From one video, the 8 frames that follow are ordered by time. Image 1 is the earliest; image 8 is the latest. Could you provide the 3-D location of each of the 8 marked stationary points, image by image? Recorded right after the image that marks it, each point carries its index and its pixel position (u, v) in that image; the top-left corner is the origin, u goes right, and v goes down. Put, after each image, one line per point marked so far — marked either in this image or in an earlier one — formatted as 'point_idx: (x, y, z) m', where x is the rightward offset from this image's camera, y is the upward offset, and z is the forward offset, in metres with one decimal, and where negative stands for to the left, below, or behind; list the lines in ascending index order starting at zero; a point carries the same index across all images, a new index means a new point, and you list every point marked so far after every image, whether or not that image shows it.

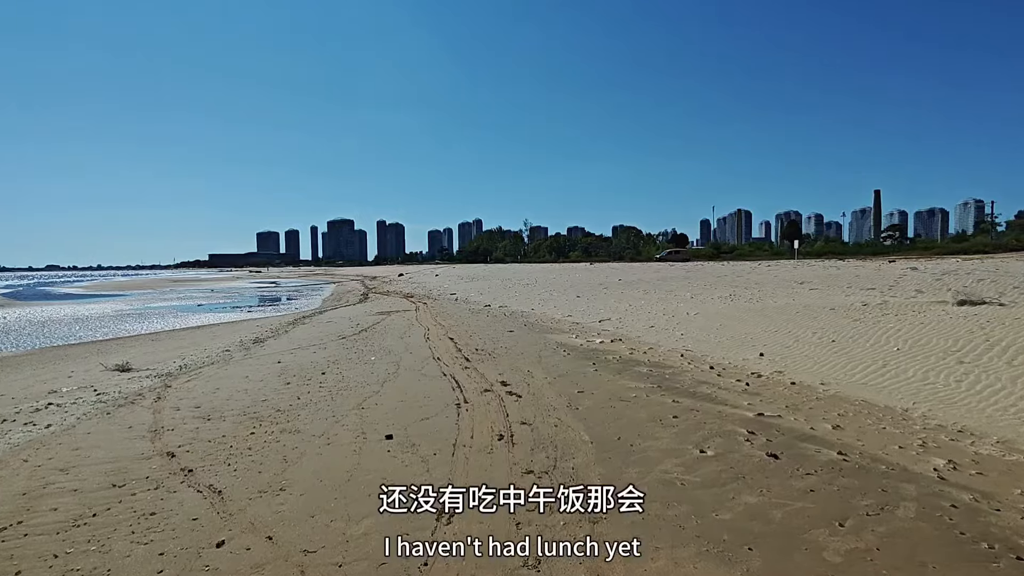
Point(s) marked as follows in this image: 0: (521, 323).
0: (+0.3, -1.1, +16.4) m
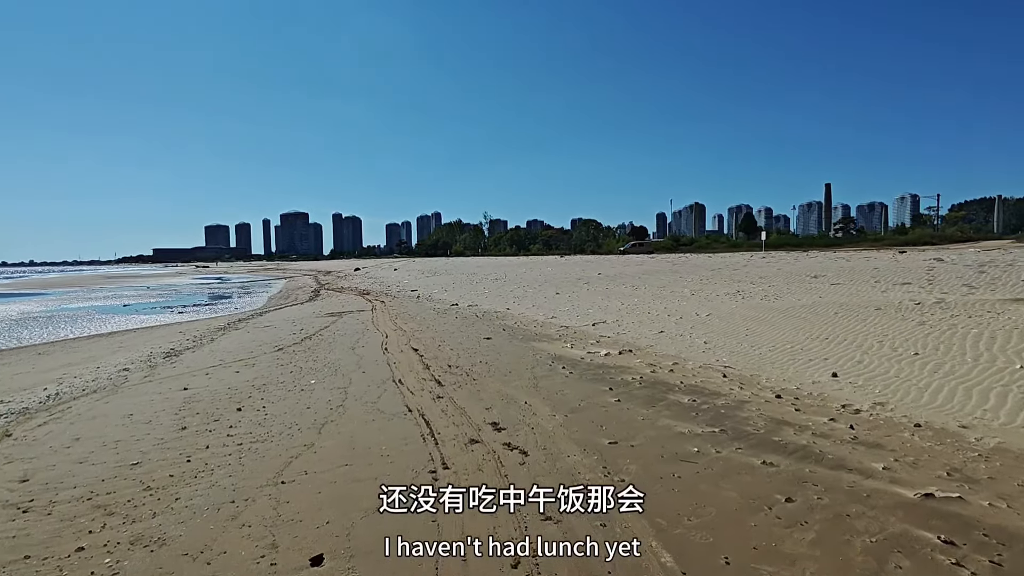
0: (-0.3, -1.1, +13.7) m
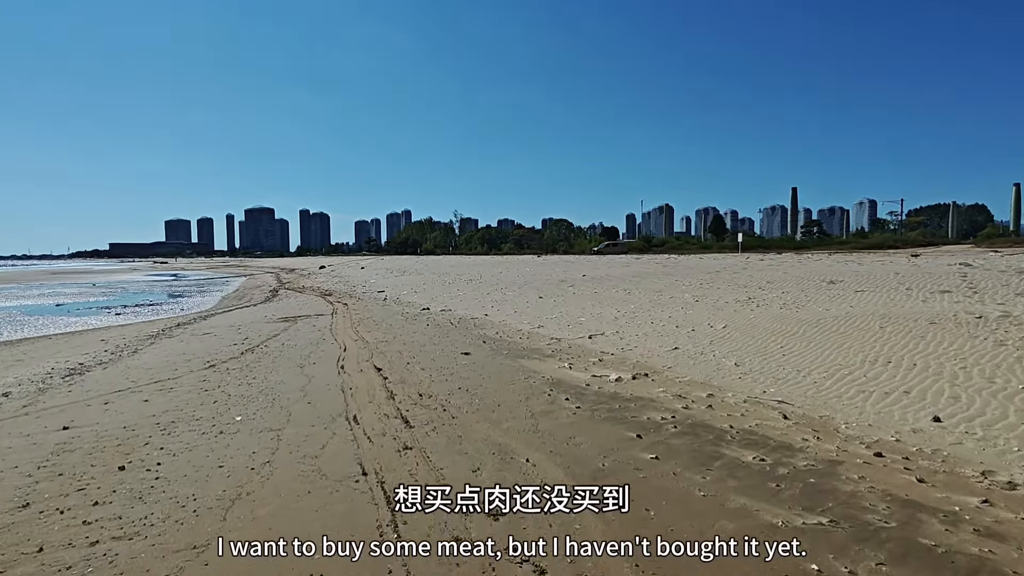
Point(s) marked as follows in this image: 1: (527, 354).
0: (-0.7, -1.2, +11.6) m
1: (+0.3, -1.2, +10.2) m
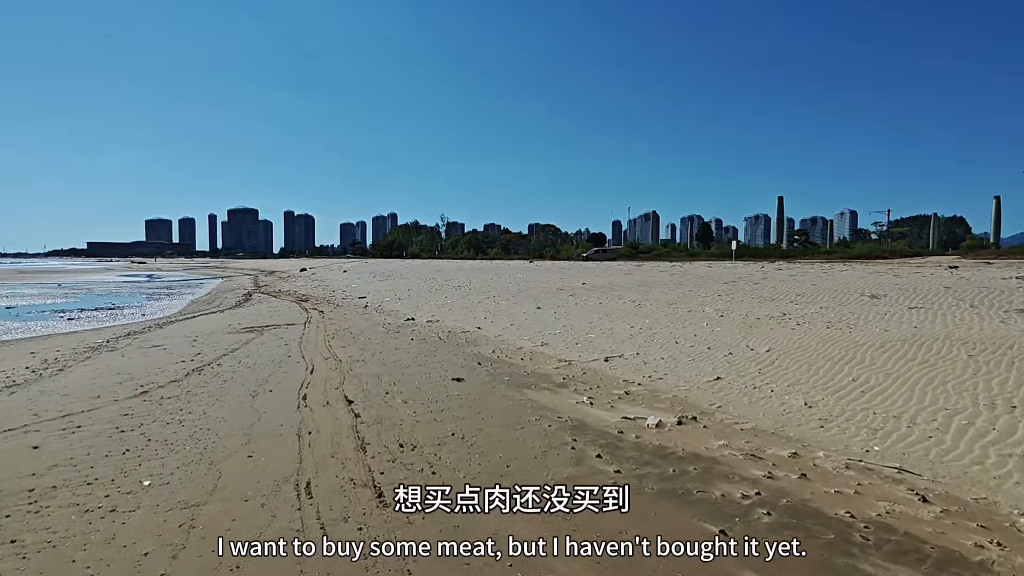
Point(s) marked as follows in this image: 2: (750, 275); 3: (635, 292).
0: (-0.7, -1.4, +9.7) m
1: (+0.3, -1.4, +8.3) m
2: (+7.6, +0.4, +17.5) m
3: (+3.8, -0.1, +17.2) m
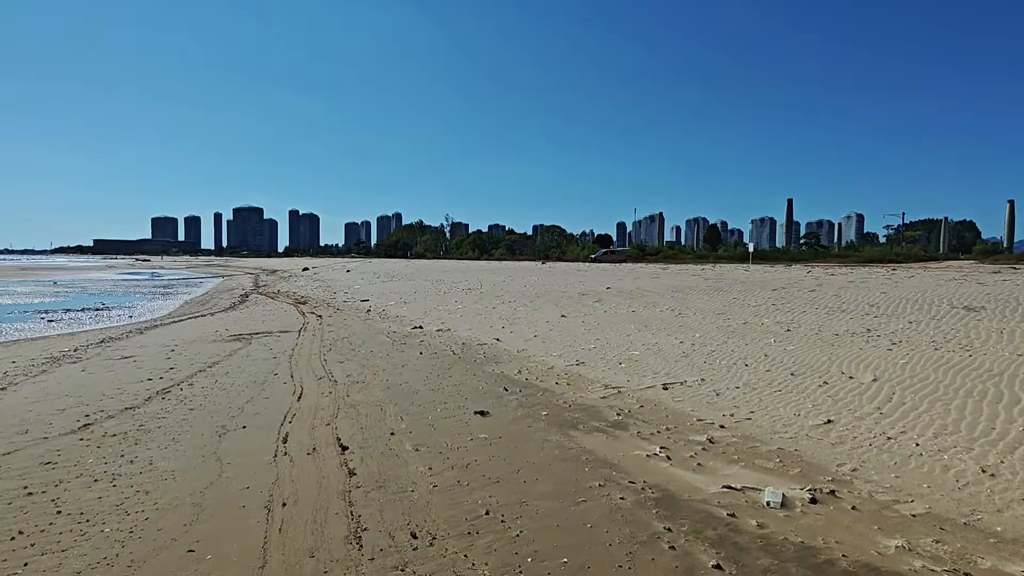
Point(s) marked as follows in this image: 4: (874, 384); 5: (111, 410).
0: (-0.2, -1.5, +7.8) m
1: (+0.8, -1.6, +6.4) m
2: (+8.1, +0.2, +15.5) m
3: (+4.4, -0.3, +15.3) m
4: (+4.6, -1.2, +7.0) m
5: (-5.5, -1.7, +7.6) m
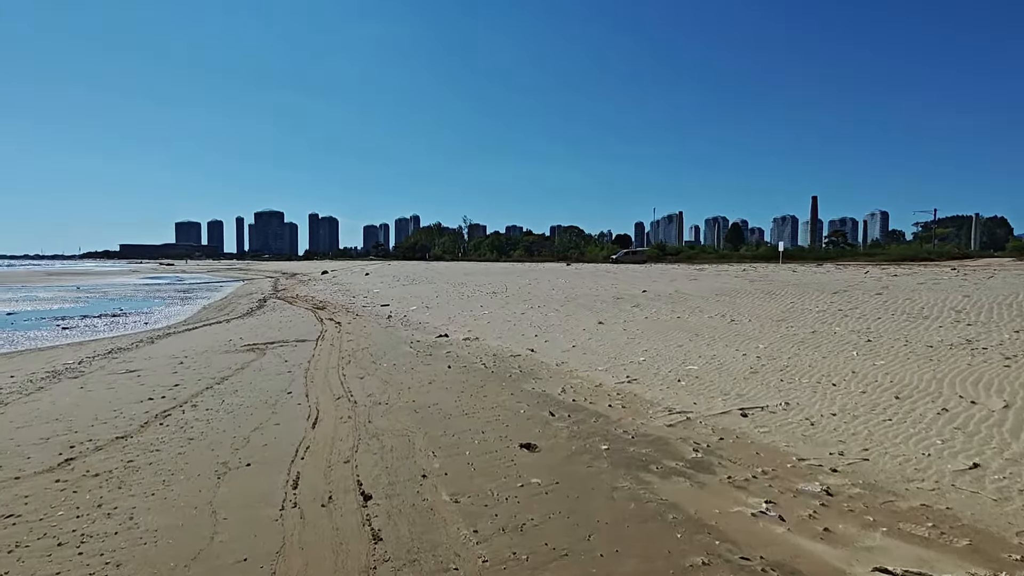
0: (+0.4, -1.6, +6.7) m
1: (+1.4, -1.7, +5.3) m
2: (+8.9, +0.2, +14.1) m
3: (+5.2, -0.4, +14.0) m
4: (+5.2, -1.3, +5.7) m
5: (-4.9, -1.8, +6.6) m
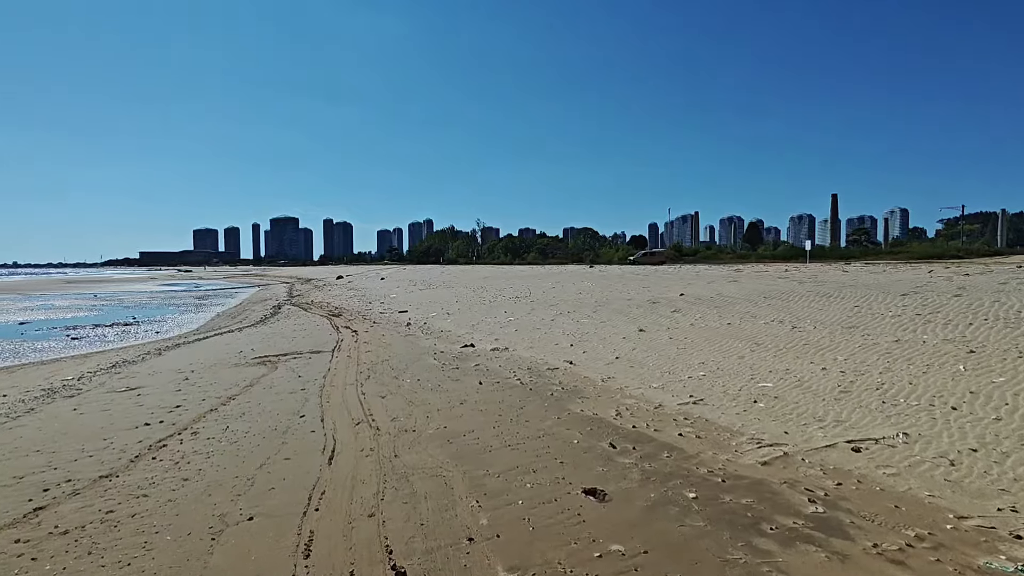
0: (+0.9, -1.7, +5.6) m
1: (+1.9, -1.7, +4.1) m
2: (+9.6, +0.1, +12.8) m
3: (+5.9, -0.4, +12.7) m
4: (+5.7, -1.3, +4.5) m
5: (-4.4, -1.9, +5.6) m
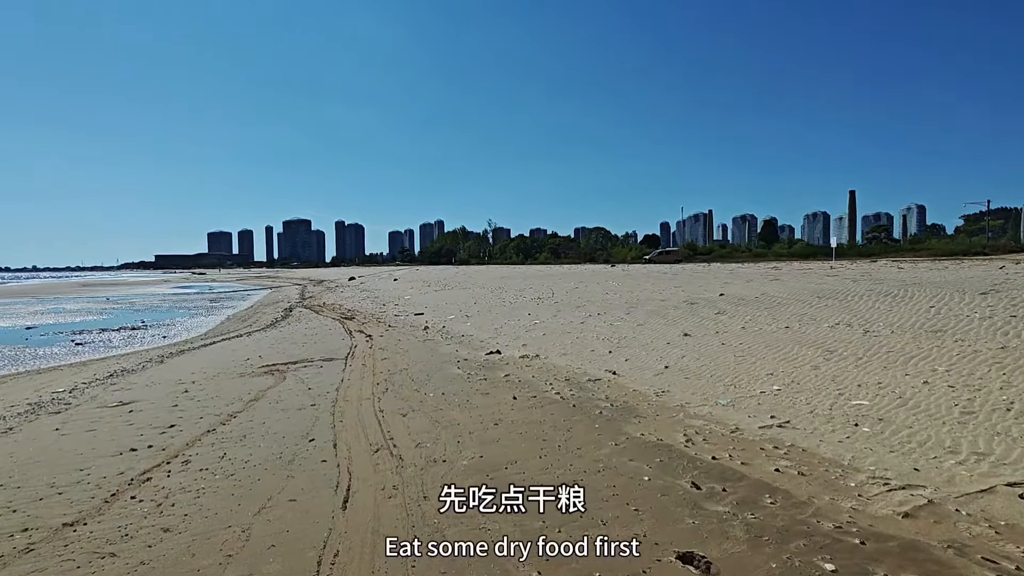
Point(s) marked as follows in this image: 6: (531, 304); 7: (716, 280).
0: (+1.4, -1.7, +4.4) m
1: (+2.3, -1.7, +2.9) m
2: (+10.3, +0.2, +11.5) m
3: (+6.5, -0.4, +11.5) m
4: (+6.1, -1.3, +3.2) m
5: (-3.9, -2.0, +4.5) m
6: (+0.6, -0.5, +18.3) m
7: (+6.6, +0.3, +17.9) m
